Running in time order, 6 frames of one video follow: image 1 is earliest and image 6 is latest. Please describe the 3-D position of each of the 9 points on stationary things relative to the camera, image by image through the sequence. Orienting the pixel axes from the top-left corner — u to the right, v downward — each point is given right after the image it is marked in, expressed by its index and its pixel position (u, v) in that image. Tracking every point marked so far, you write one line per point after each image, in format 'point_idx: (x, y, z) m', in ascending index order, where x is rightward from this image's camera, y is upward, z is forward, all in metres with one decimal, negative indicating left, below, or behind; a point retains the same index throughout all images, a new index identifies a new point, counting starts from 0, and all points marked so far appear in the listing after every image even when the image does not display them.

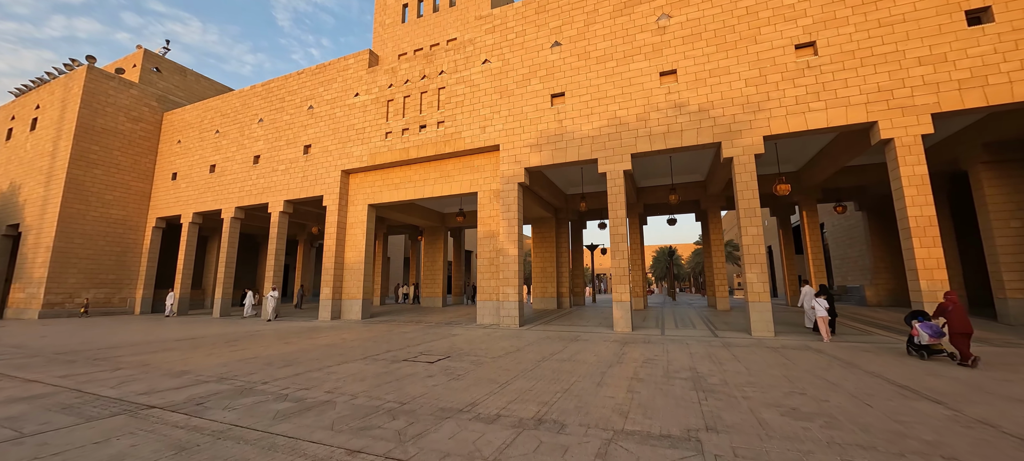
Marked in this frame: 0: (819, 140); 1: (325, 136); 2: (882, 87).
0: (+9.3, +2.8, +11.1) m
1: (-8.4, +4.3, +16.4) m
2: (+9.3, +3.6, +9.1) m
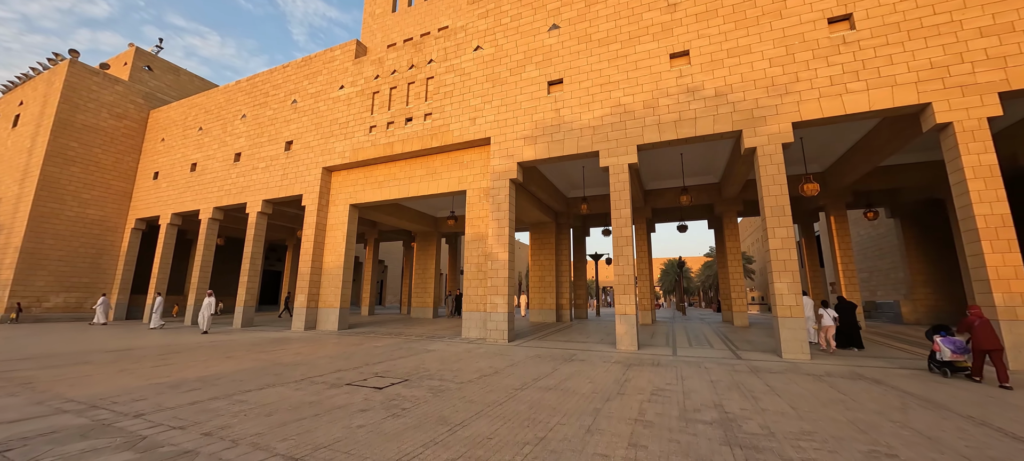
0: (+9.1, +2.7, +9.6) m
1: (-8.6, +4.2, +15.3) m
2: (+8.9, +3.5, +7.7) m
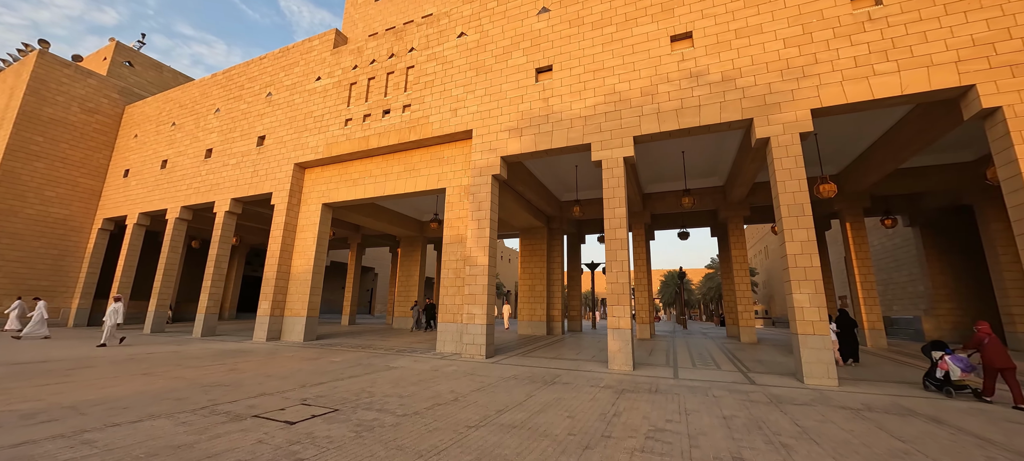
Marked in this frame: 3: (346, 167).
0: (+8.6, +2.6, +8.5) m
1: (-9.1, +4.1, +14.2) m
2: (+8.5, +3.5, +6.7) m
3: (-5.9, +2.2, +13.0) m
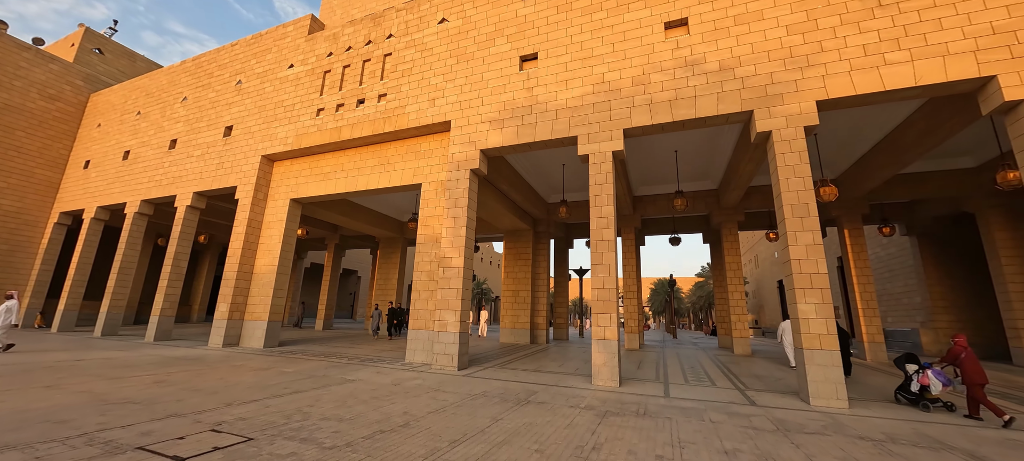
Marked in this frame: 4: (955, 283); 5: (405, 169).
0: (+8.1, +2.4, +8.0) m
1: (-9.6, +4.2, +13.3) m
2: (+8.1, +3.4, +6.1) m
3: (-6.4, +2.3, +12.1) m
4: (+15.4, -1.8, +12.7) m
5: (-3.1, +1.8, +10.5) m
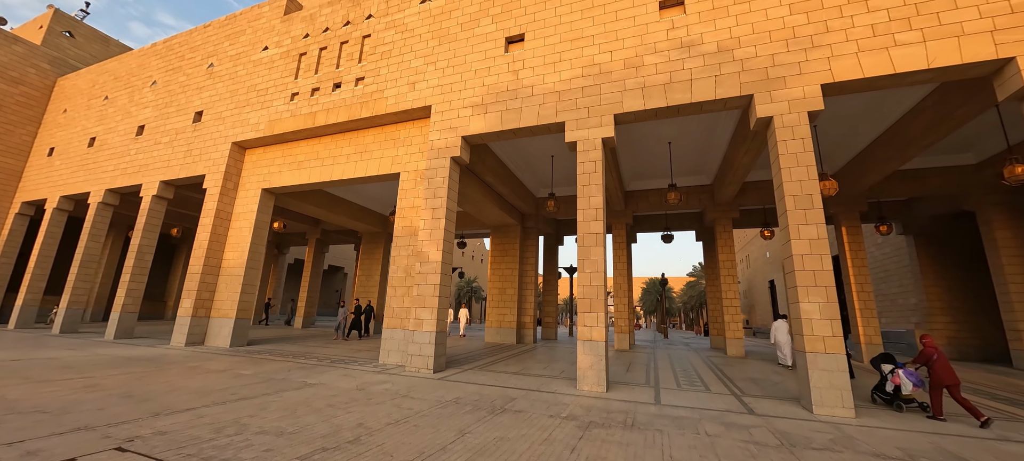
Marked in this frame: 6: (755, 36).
0: (+7.8, +2.5, +7.5) m
1: (-10.0, +4.5, +12.5) m
2: (+7.8, +3.5, +5.6) m
3: (-6.9, +2.6, +11.4) m
4: (+14.9, -1.8, +12.4) m
5: (-3.5, +2.0, +9.9) m
6: (+4.6, +3.6, +6.8) m
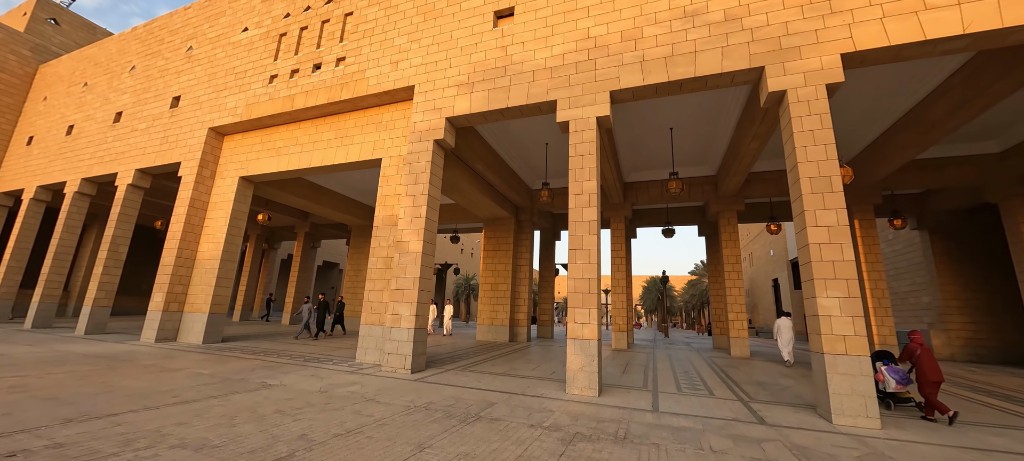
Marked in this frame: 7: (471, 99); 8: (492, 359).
0: (+7.5, +2.7, +6.8) m
1: (-10.2, +4.8, +11.9) m
2: (+7.5, +3.6, +4.9) m
3: (-7.1, +2.8, +10.7) m
4: (+14.7, -1.6, +11.7) m
5: (-3.7, +2.2, +9.2) m
6: (+4.3, +3.9, +6.2) m
7: (-0.9, +2.8, +7.8) m
8: (-0.5, -3.3, +9.4) m
